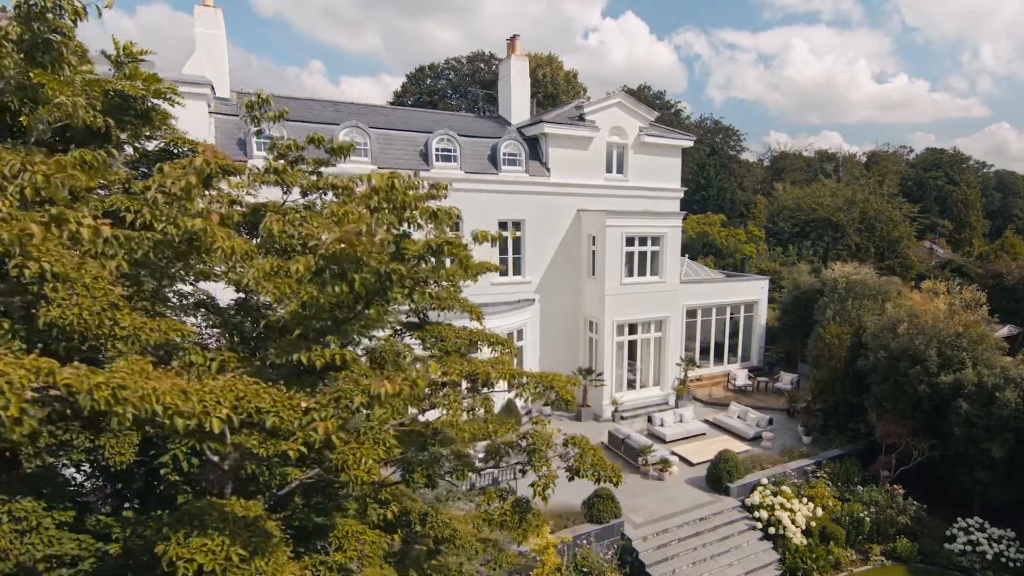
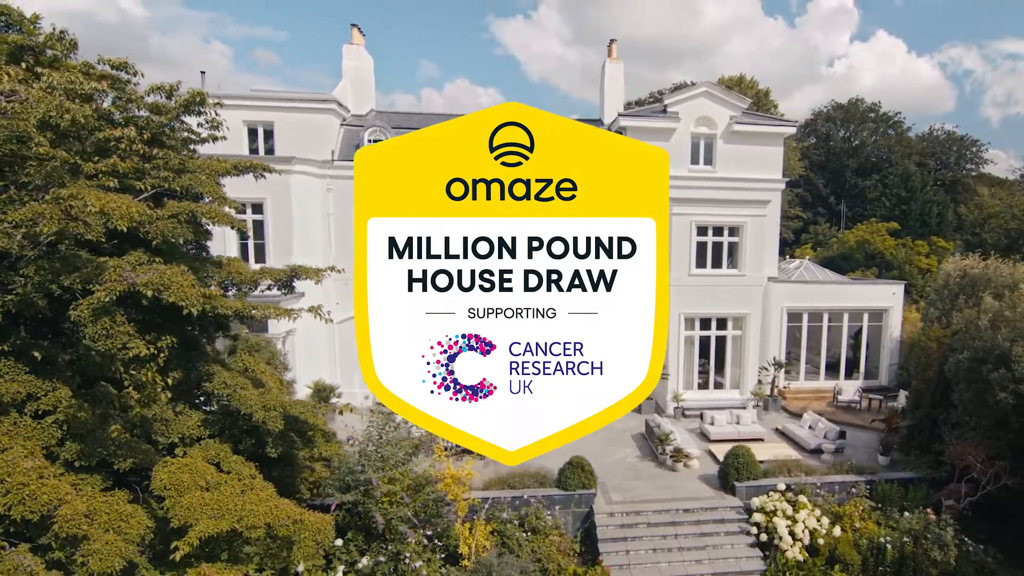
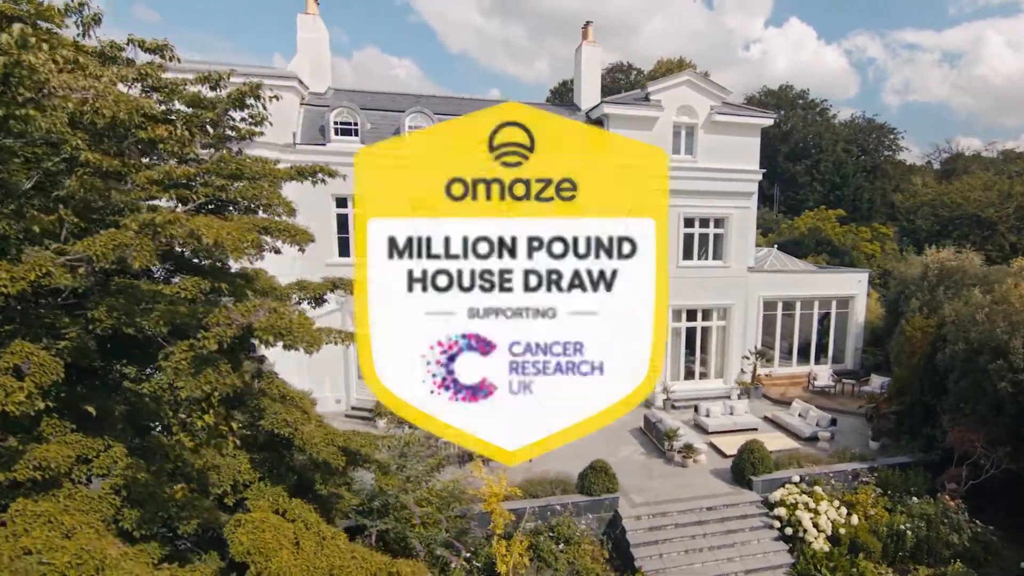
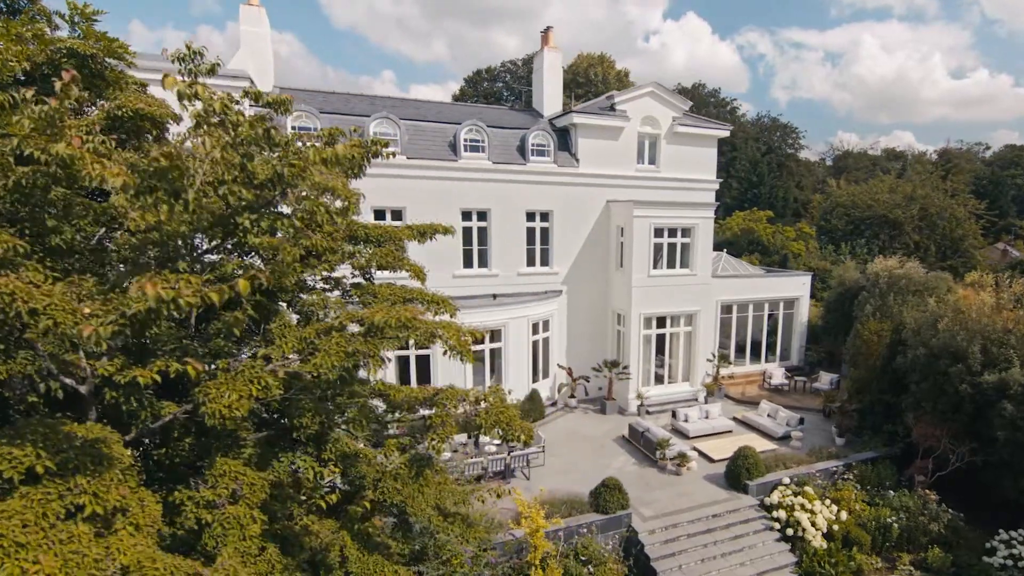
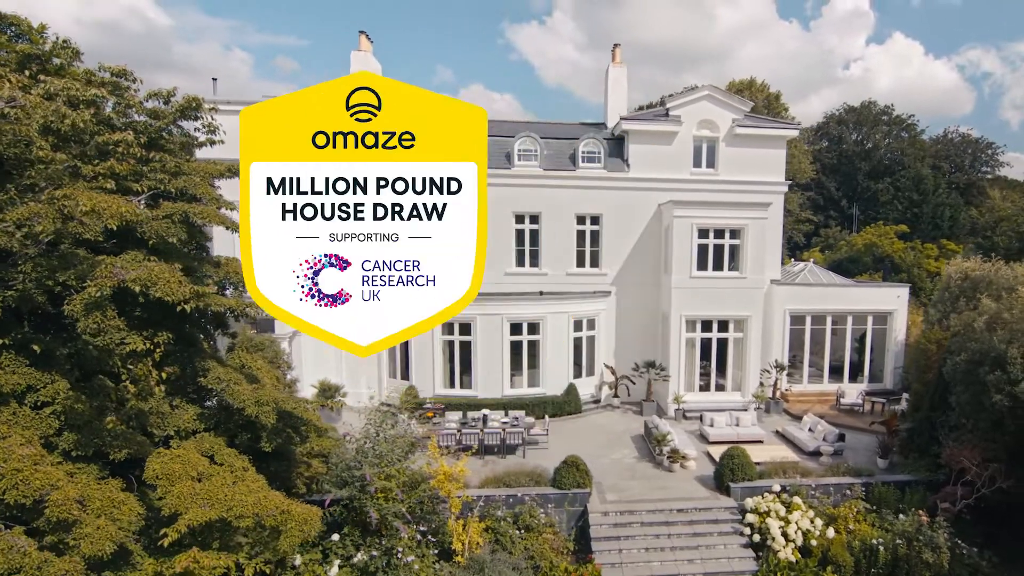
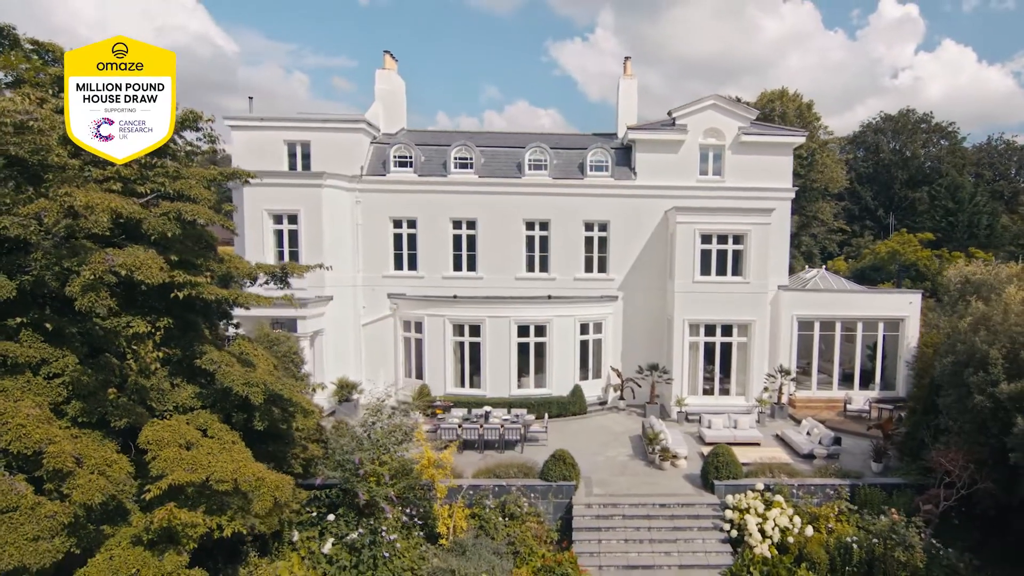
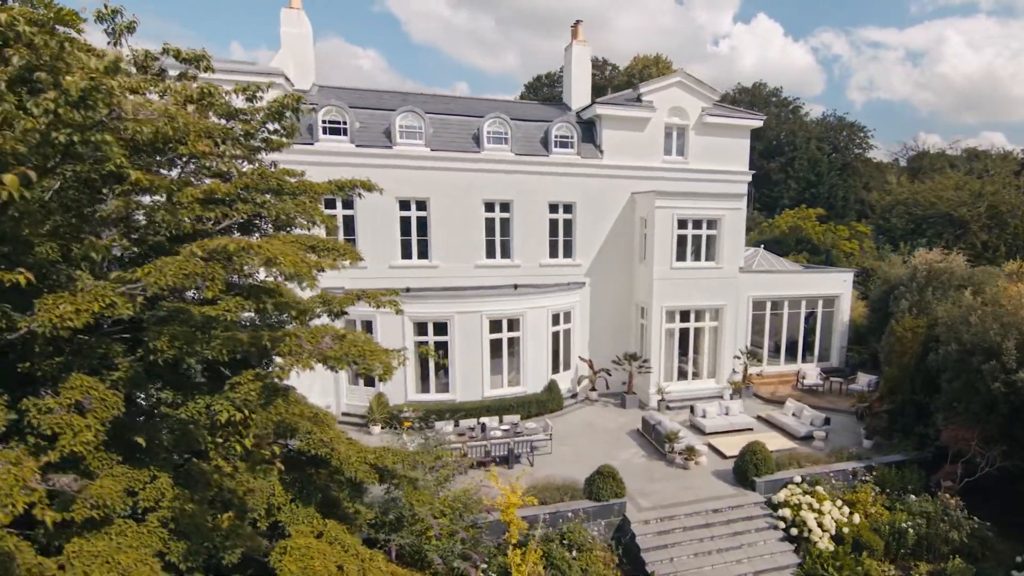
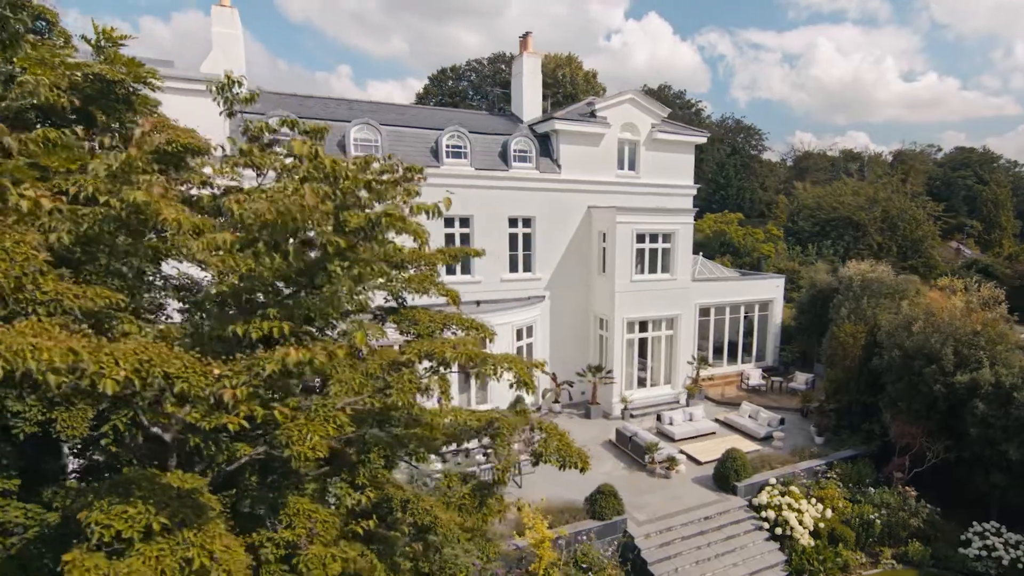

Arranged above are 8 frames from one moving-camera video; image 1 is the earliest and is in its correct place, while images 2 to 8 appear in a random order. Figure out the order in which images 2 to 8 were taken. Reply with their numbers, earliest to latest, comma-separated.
8, 4, 7, 3, 2, 5, 6
